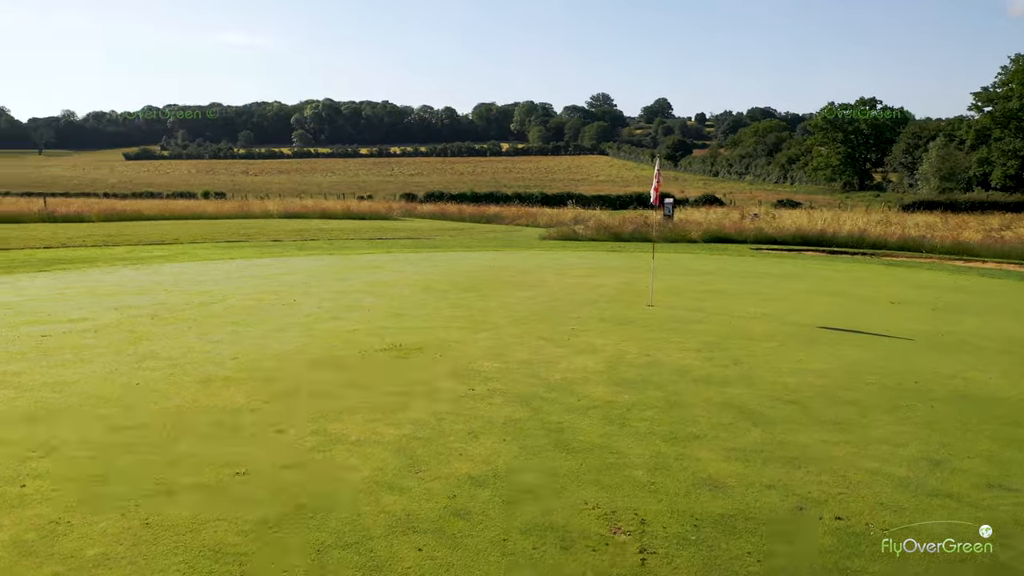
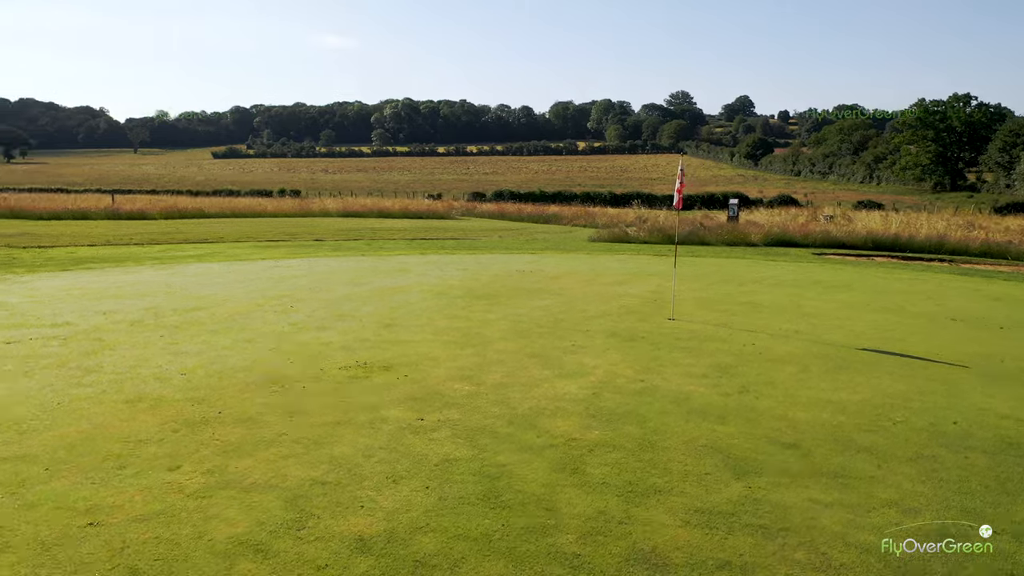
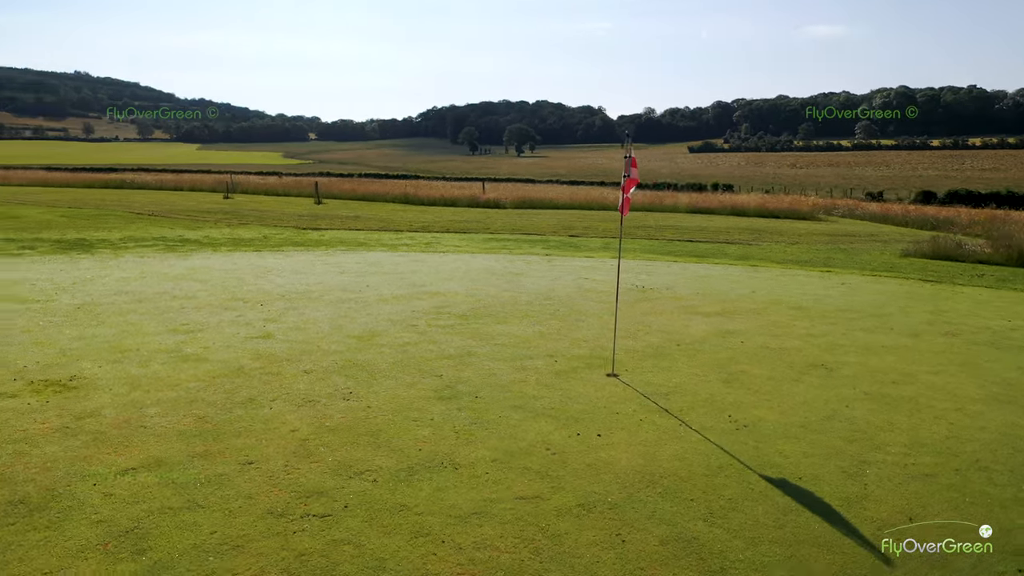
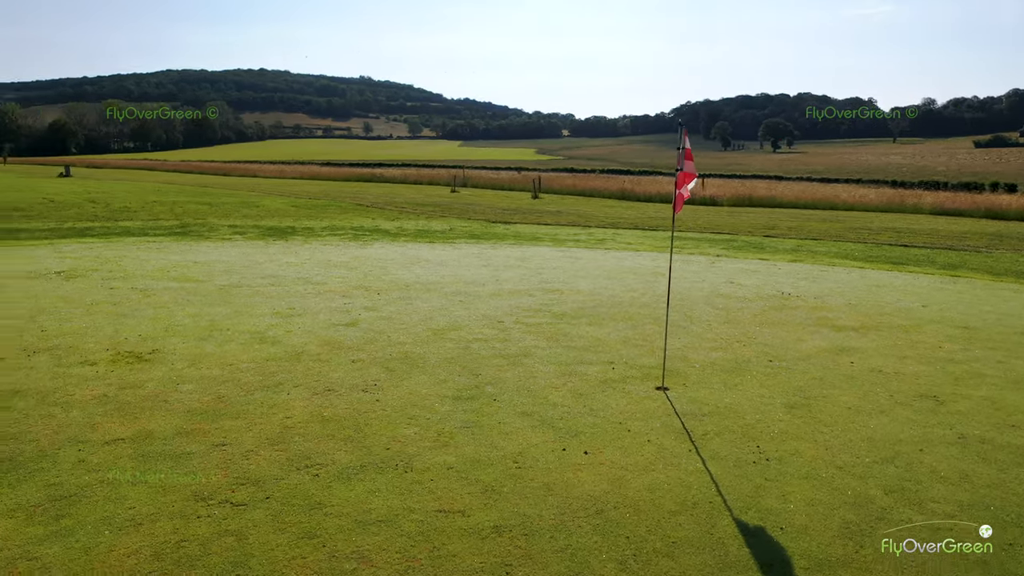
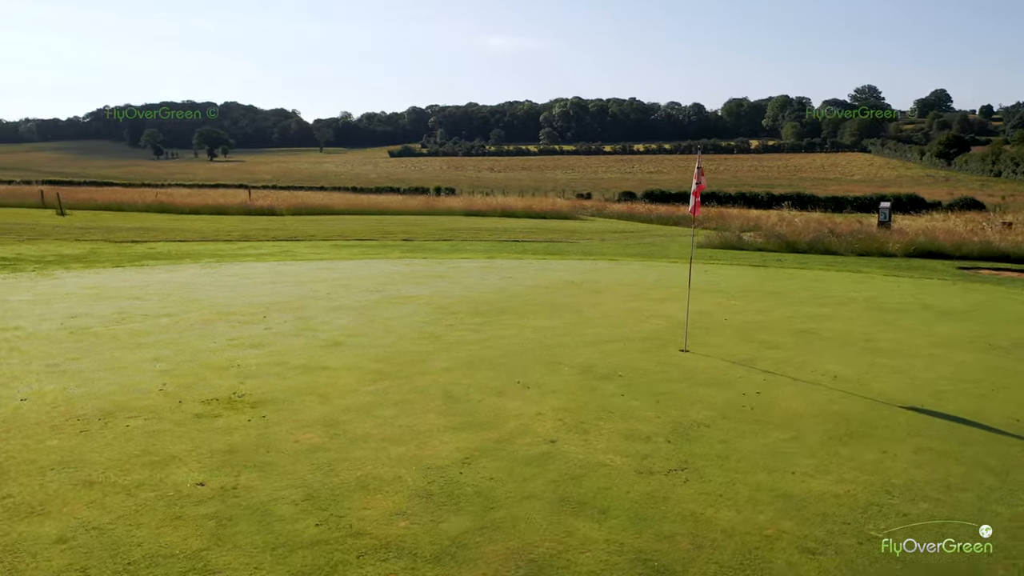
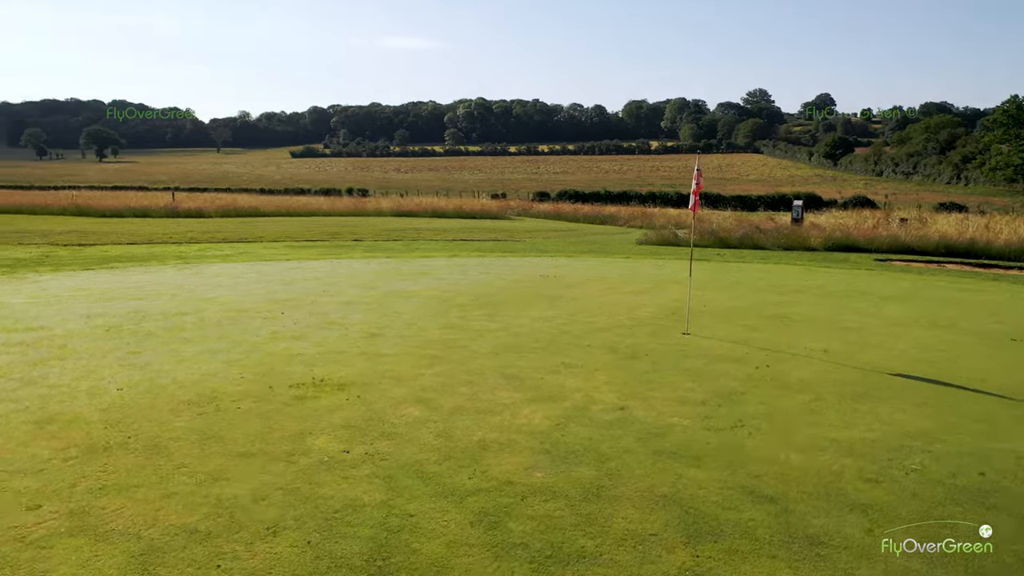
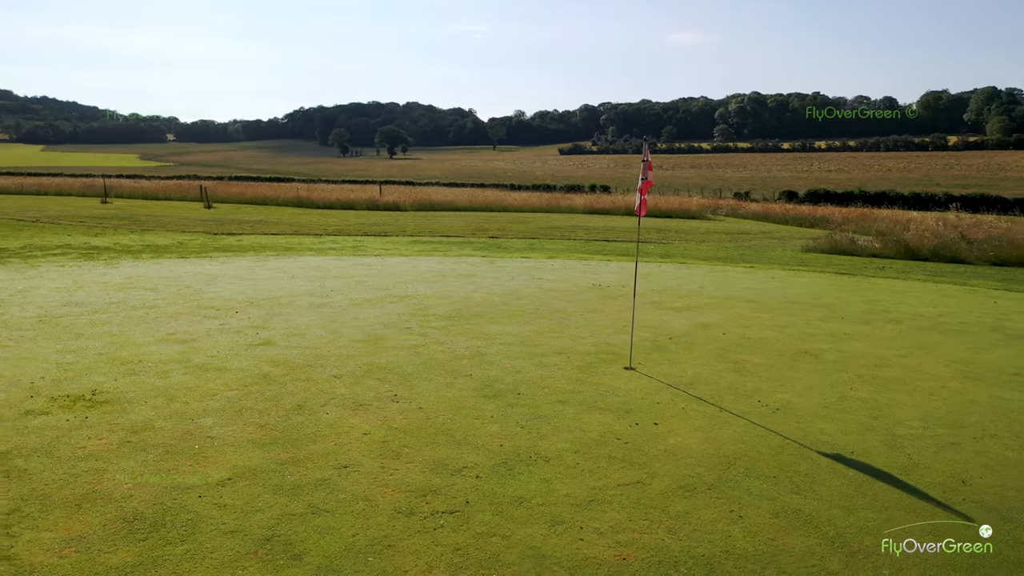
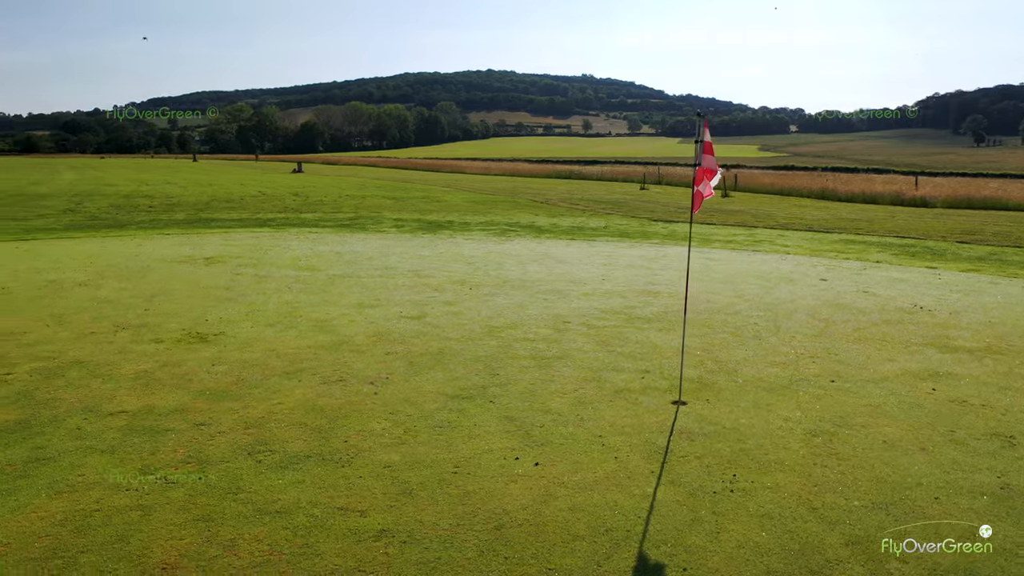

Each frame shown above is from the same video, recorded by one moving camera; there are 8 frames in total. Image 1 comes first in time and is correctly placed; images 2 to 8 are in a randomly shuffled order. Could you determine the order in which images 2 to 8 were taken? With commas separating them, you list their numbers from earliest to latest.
2, 6, 5, 7, 3, 4, 8
